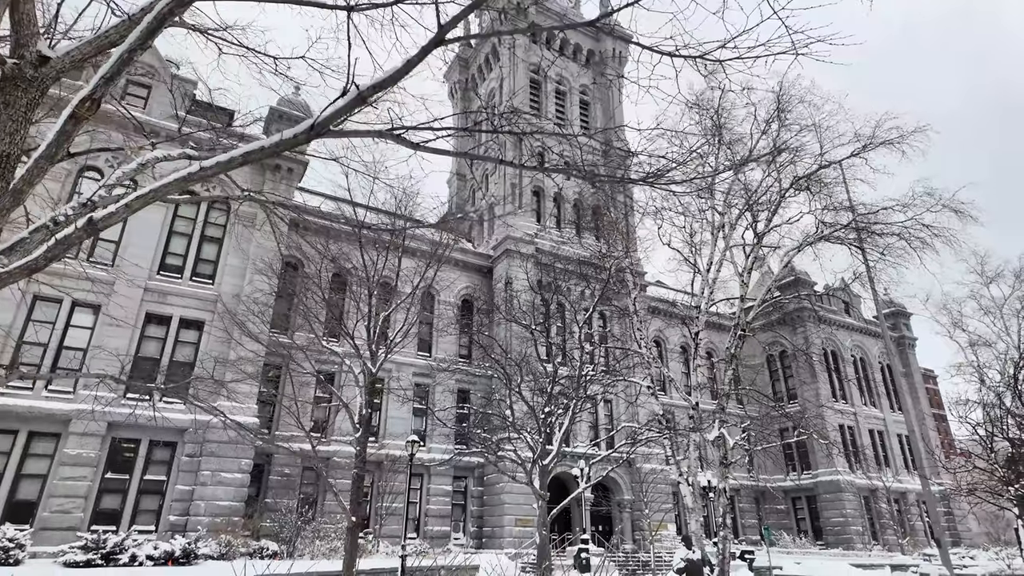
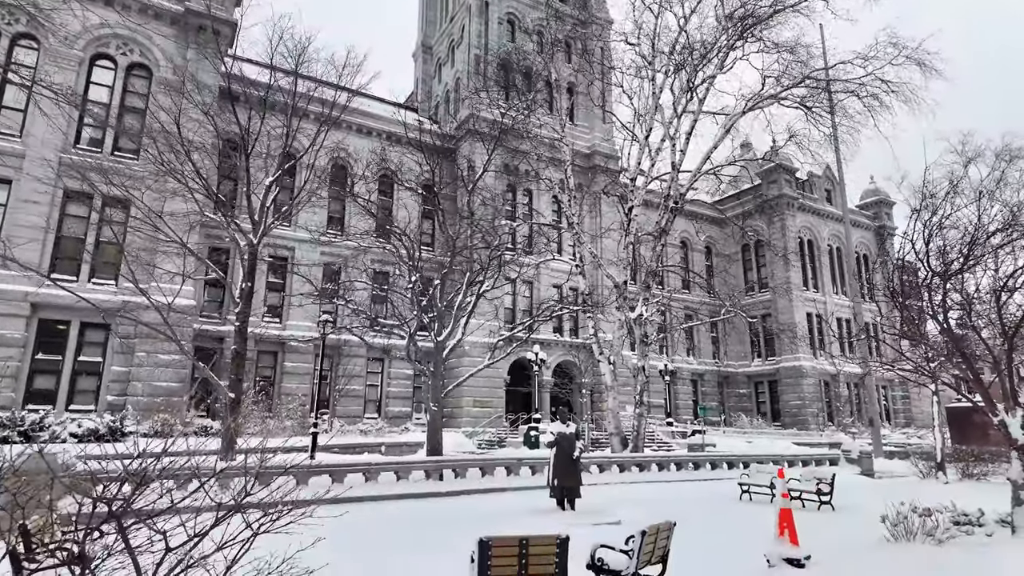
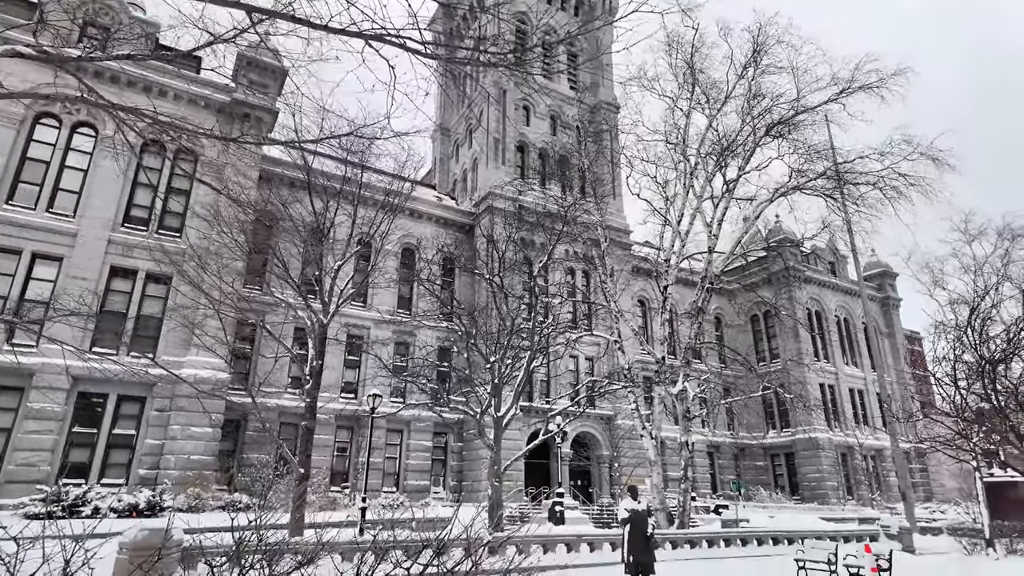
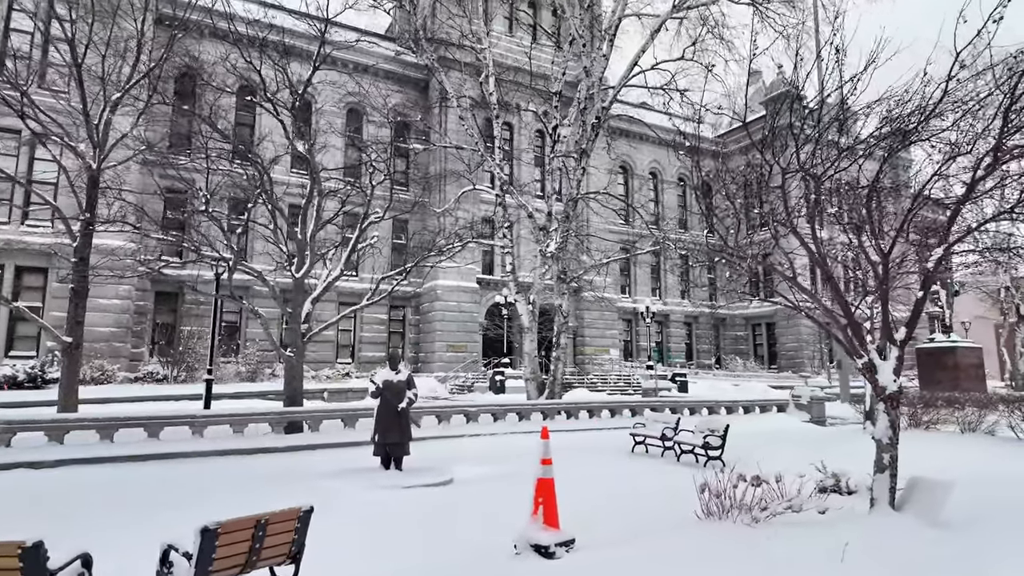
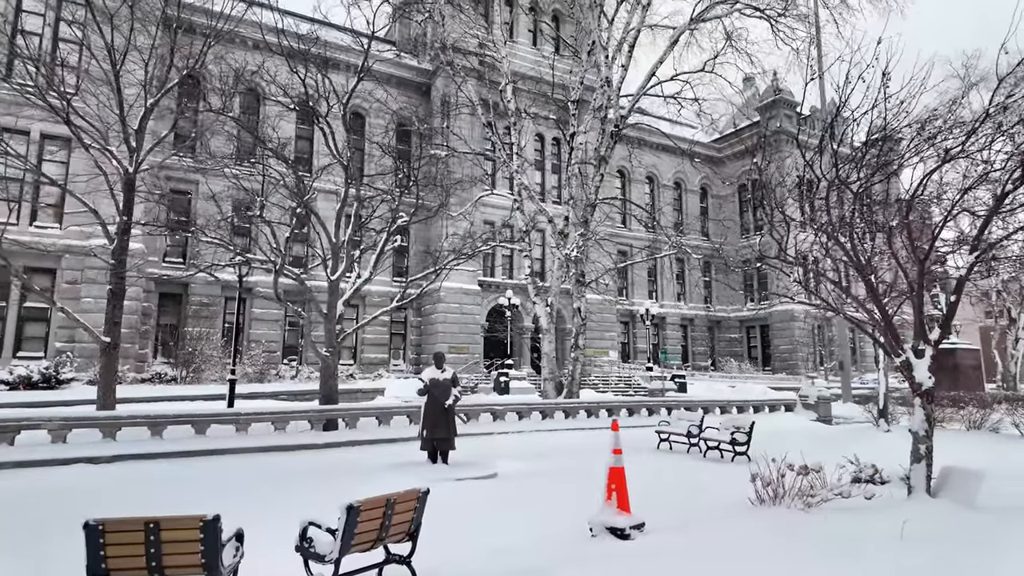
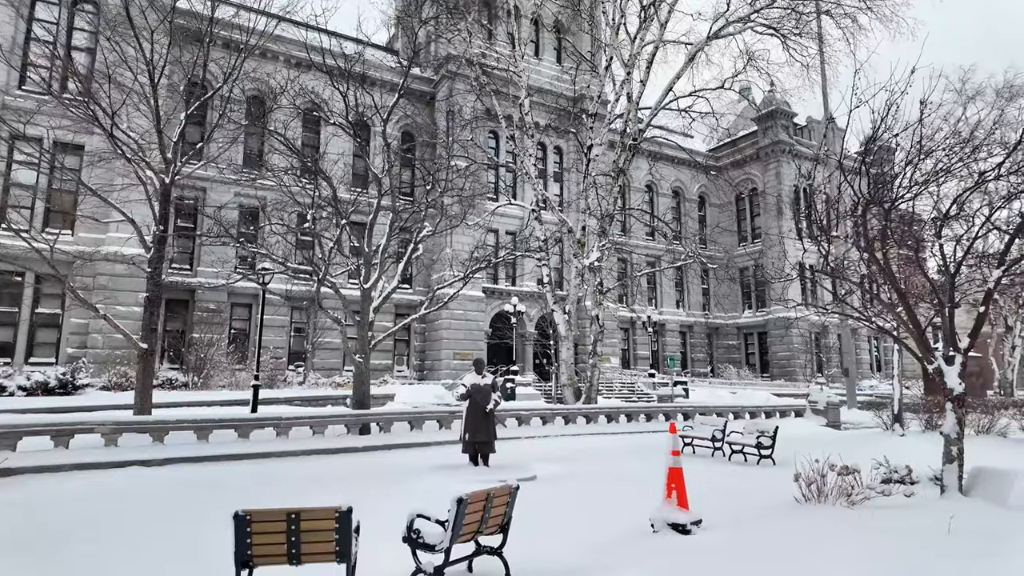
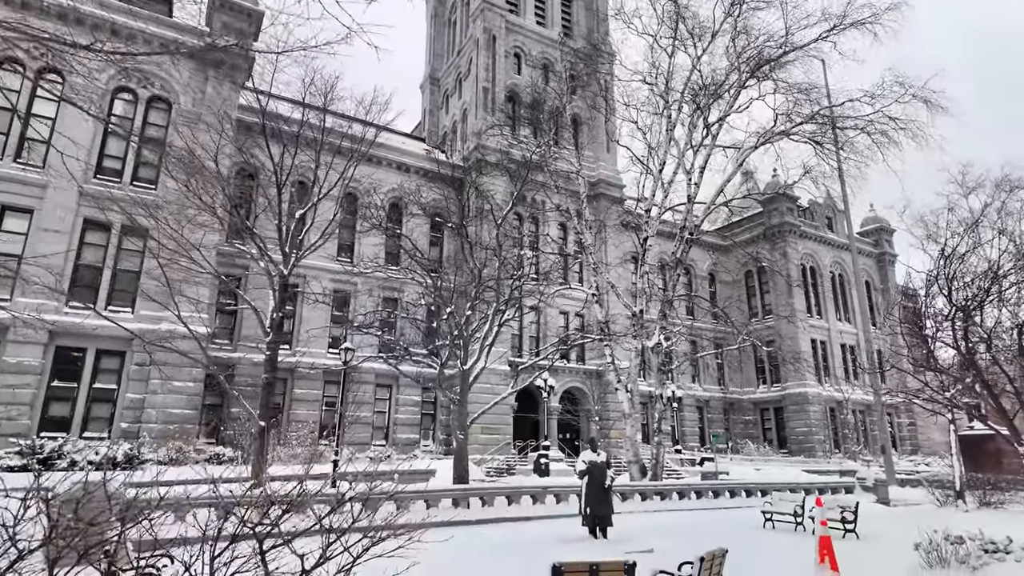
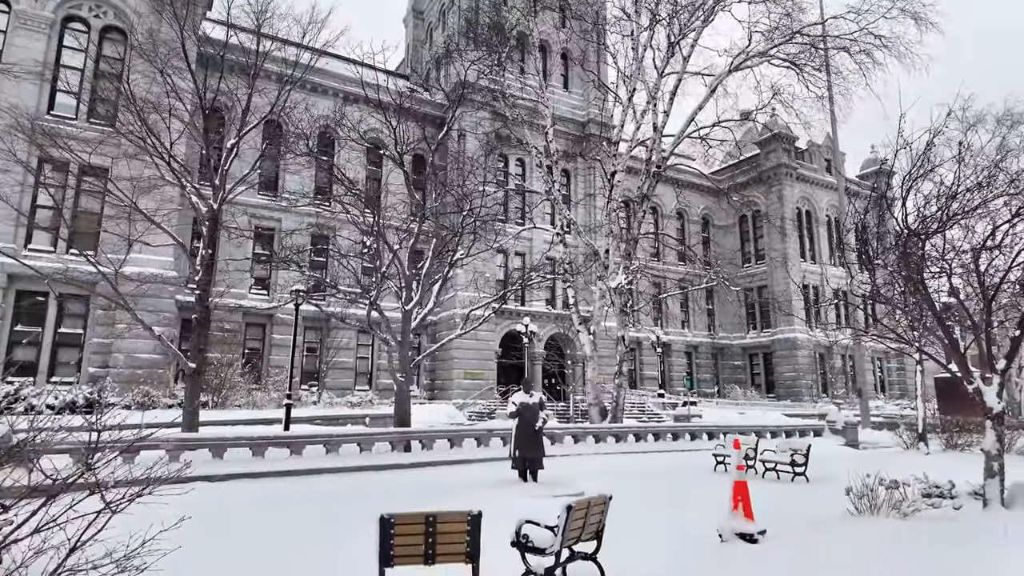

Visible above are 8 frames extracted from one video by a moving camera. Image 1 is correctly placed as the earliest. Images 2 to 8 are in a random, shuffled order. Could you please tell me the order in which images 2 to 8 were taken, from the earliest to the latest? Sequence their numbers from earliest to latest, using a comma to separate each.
3, 7, 2, 8, 6, 5, 4
